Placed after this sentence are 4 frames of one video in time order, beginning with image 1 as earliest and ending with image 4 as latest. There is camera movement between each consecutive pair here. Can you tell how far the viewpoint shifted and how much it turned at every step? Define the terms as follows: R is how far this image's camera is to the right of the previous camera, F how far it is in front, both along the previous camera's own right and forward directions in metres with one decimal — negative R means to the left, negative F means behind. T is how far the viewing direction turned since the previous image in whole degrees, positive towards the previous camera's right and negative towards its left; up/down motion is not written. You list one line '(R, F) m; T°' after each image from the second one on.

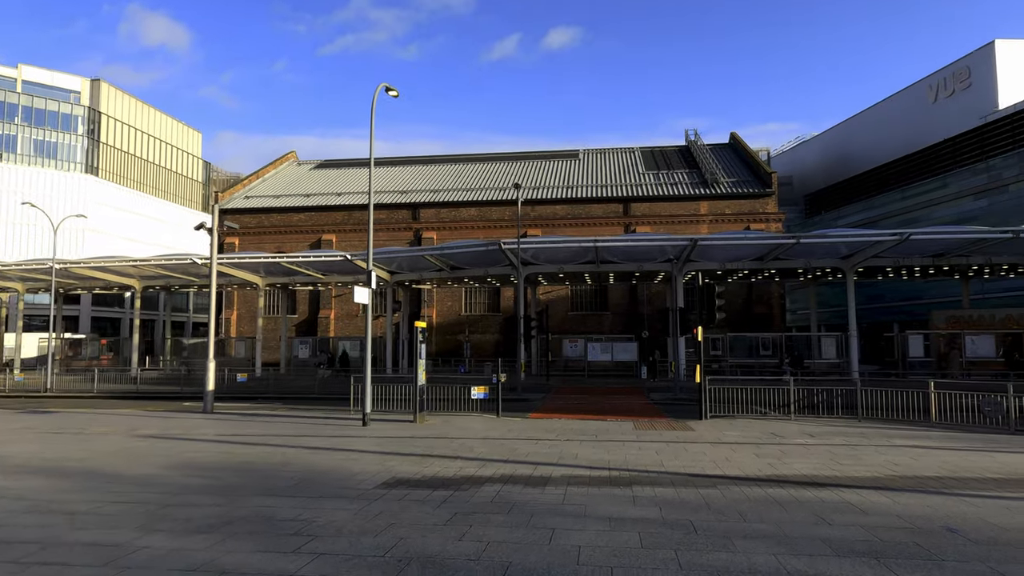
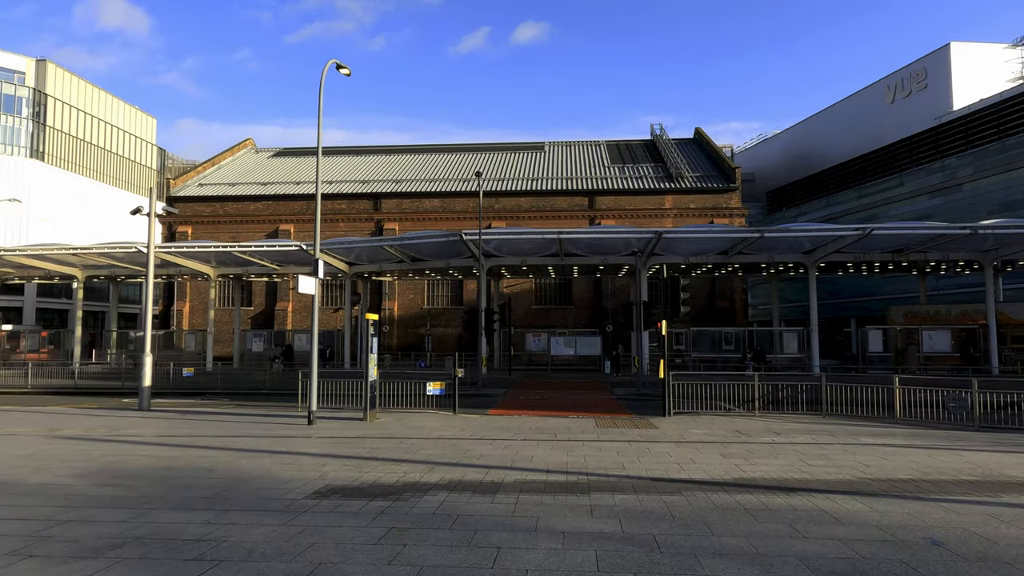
(+0.2, +0.7) m; +3°
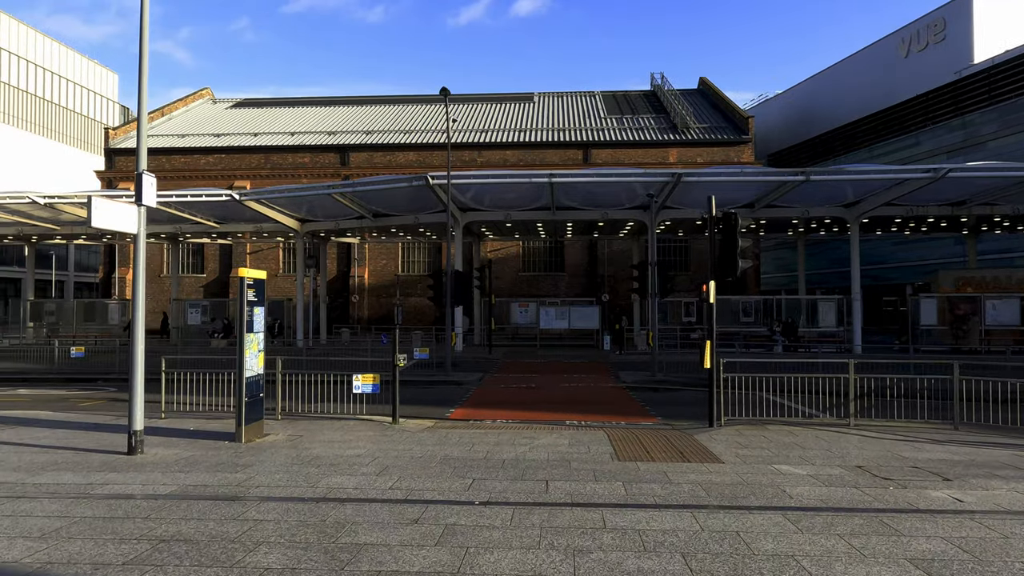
(+0.3, +4.8) m; +1°
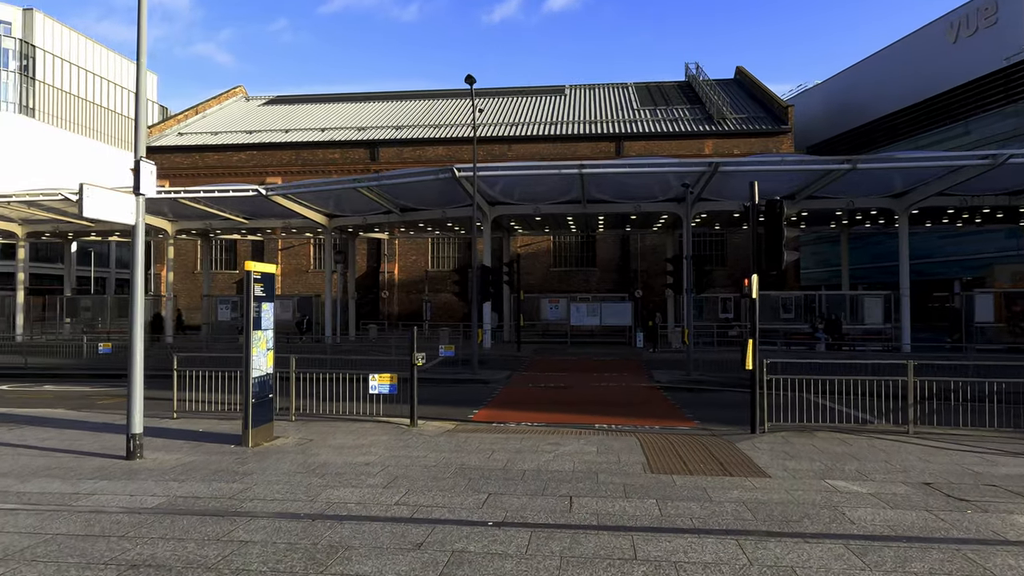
(+0.1, +0.6) m; -3°
